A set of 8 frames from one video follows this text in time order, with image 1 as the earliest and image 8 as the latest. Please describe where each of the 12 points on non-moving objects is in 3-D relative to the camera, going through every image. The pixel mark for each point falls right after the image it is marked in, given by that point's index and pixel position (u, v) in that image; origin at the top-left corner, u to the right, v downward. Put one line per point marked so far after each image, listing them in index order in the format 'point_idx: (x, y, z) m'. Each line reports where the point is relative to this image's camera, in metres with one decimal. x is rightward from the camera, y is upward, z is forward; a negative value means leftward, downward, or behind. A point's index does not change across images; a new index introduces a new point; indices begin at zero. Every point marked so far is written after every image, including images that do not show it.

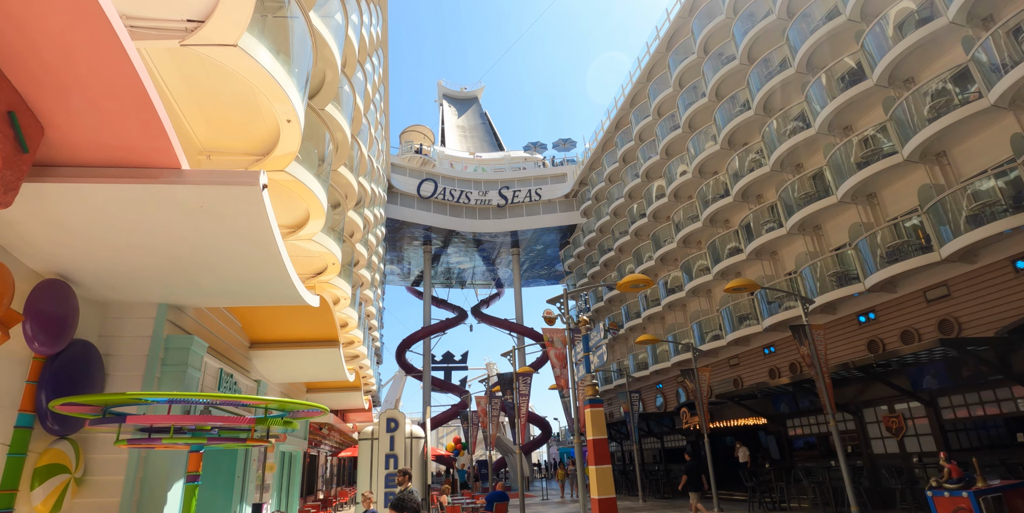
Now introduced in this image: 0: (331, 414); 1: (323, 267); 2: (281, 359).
0: (-5.7, -4.9, +16.5) m
1: (-5.0, -0.3, +14.1) m
2: (-4.2, -1.9, +9.6) m
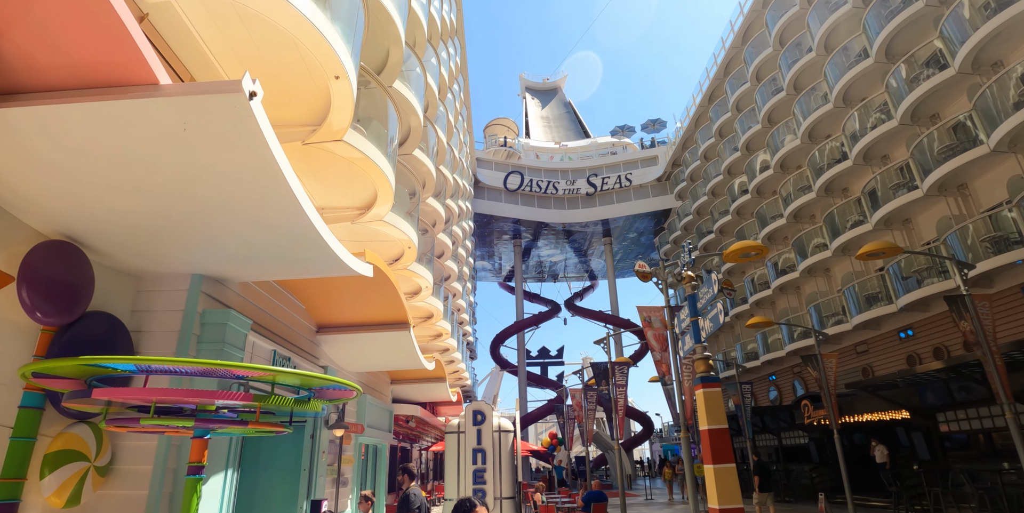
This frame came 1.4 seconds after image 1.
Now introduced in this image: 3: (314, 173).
0: (-2.8, -4.5, +16.0) m
1: (-2.9, +0.1, +13.6) m
2: (-2.7, -1.5, +9.0) m
3: (-3.5, +1.5, +9.6) m
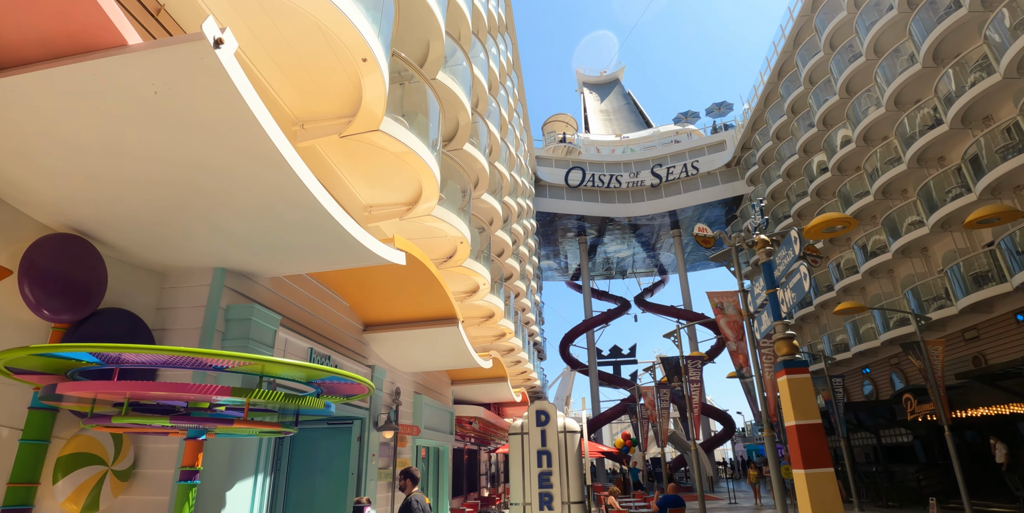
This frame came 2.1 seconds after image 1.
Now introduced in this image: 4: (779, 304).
0: (-0.9, -4.4, +15.7) m
1: (-1.5, +0.2, +13.2) m
2: (-1.8, -1.4, +8.7) m
3: (-2.7, +1.5, +9.4) m
4: (+2.8, -0.5, +5.5) m
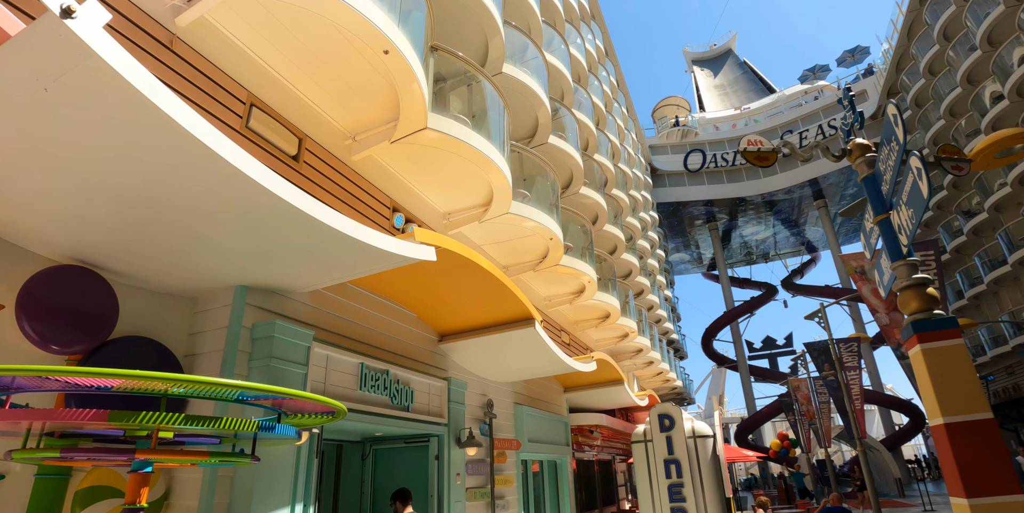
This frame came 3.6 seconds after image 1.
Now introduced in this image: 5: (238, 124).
0: (+2.5, -4.3, +14.5) m
1: (+0.8, +0.2, +12.5) m
2: (-0.5, -1.5, +8.1) m
3: (-1.5, +1.4, +9.1) m
4: (+3.0, 0.0, +3.9) m
5: (-3.2, +1.5, +6.2) m
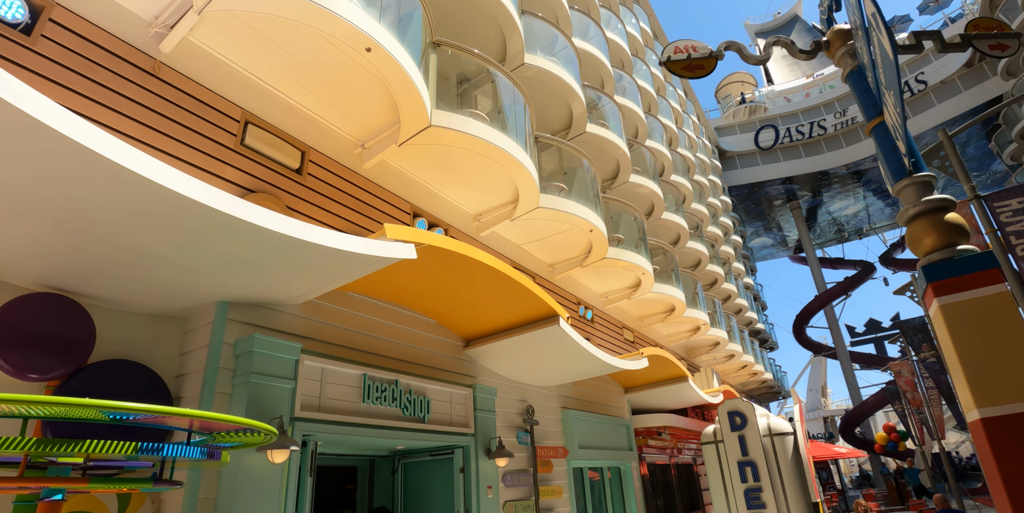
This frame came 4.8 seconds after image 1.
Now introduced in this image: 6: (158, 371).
0: (+4.1, -4.0, +13.5) m
1: (+1.7, +0.3, +11.8) m
2: (0.0, -1.4, +7.6) m
3: (-1.1, +1.3, +8.8) m
4: (+2.7, +0.4, +3.0) m
5: (-3.3, +1.3, +6.1) m
6: (-3.2, -1.0, +4.7) m
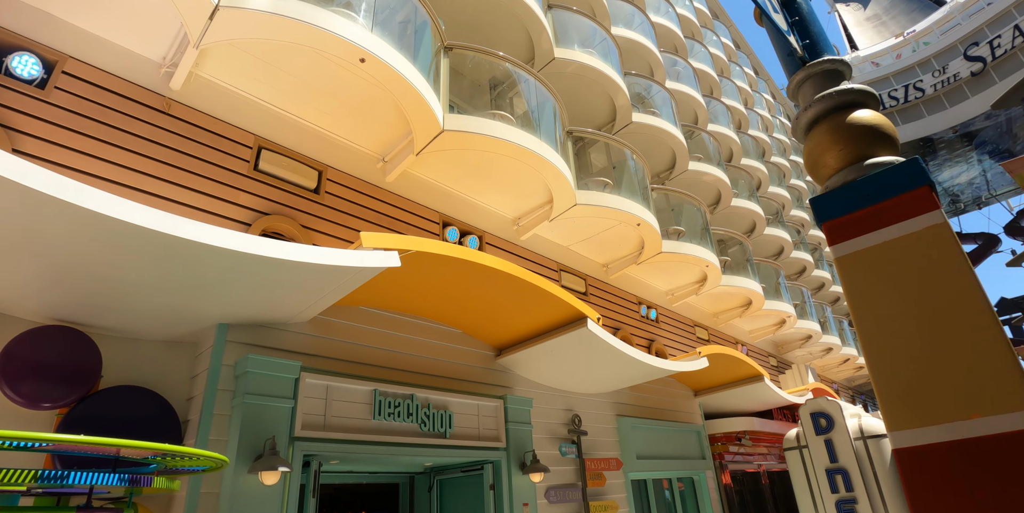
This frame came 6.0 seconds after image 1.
0: (+5.6, -3.7, +12.4) m
1: (+2.7, +0.4, +11.1) m
2: (+0.5, -1.4, +7.2) m
3: (-0.7, +1.2, +8.6) m
4: (+2.3, +0.6, +2.3) m
5: (-3.2, +1.0, +6.3) m
6: (-3.1, -1.3, +4.8) m
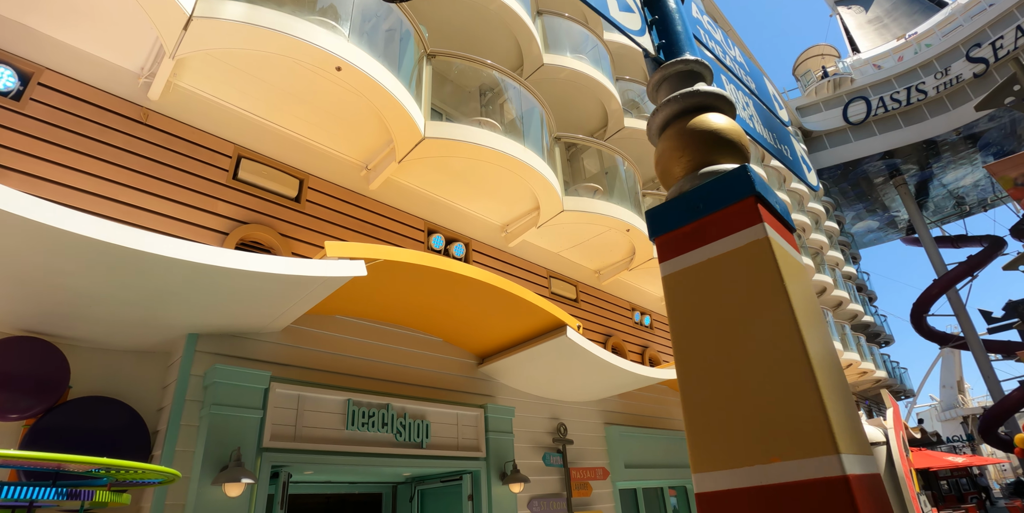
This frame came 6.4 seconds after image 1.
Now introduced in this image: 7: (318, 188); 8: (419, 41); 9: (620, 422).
0: (+5.5, -3.9, +12.2) m
1: (+2.5, +0.3, +11.0) m
2: (+0.2, -1.5, +7.1) m
3: (-0.9, +1.1, +8.6) m
4: (+2.1, +0.6, +2.2) m
5: (-3.4, +0.9, +6.3) m
6: (-3.4, -1.4, +4.8) m
7: (-2.6, +0.9, +7.2) m
8: (-1.3, +3.1, +7.5) m
9: (+1.8, -2.8, +9.0) m
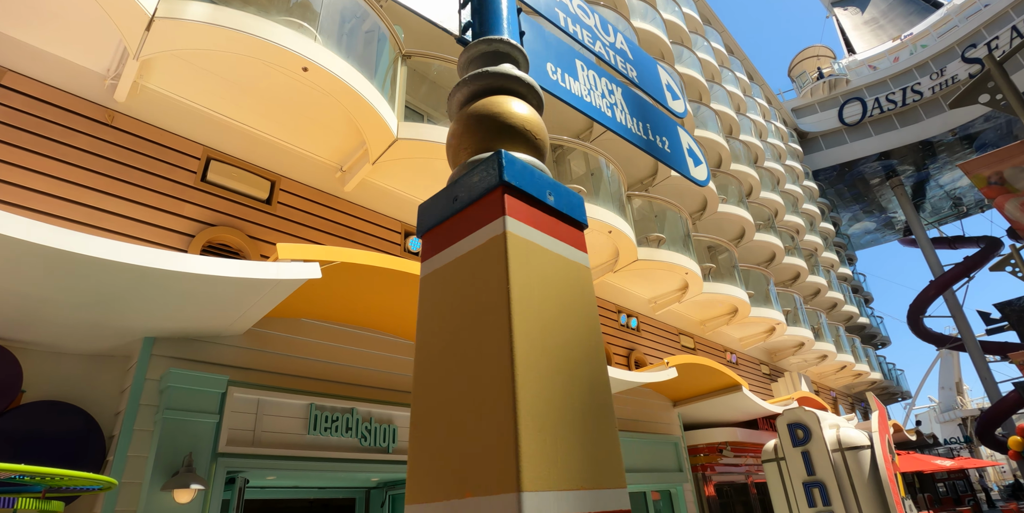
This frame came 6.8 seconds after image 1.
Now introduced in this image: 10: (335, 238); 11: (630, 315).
0: (+5.1, -3.9, +12.1) m
1: (+2.1, +0.2, +11.0) m
2: (-0.1, -1.6, +7.0) m
3: (-1.2, +1.0, +8.5) m
4: (+1.7, +0.6, +2.1) m
5: (-3.8, +0.9, +6.2) m
6: (-3.7, -1.4, +4.7) m
7: (-3.0, +0.9, +7.2) m
8: (-1.7, +3.0, +7.5) m
9: (+1.5, -2.8, +8.9) m
10: (-2.5, +0.3, +7.3) m
11: (+2.9, -1.4, +13.1) m
